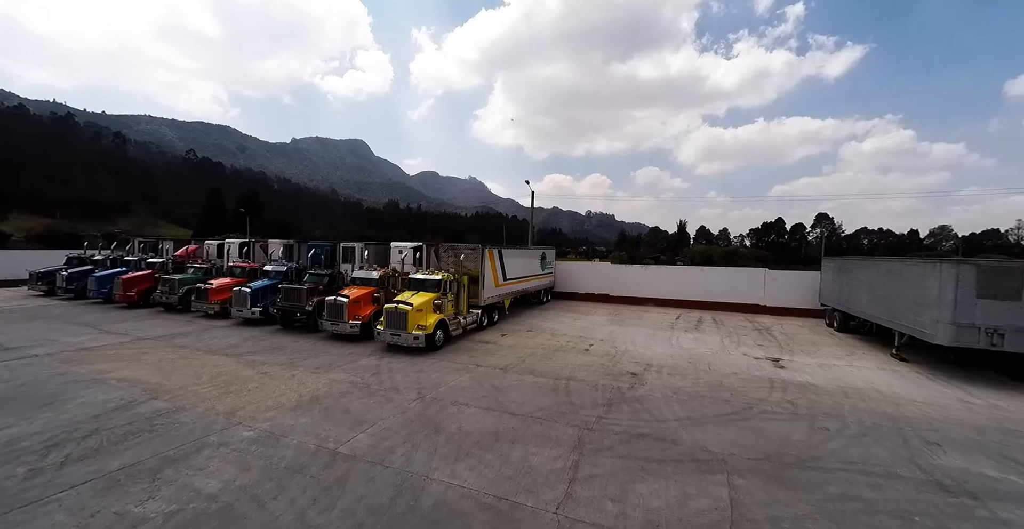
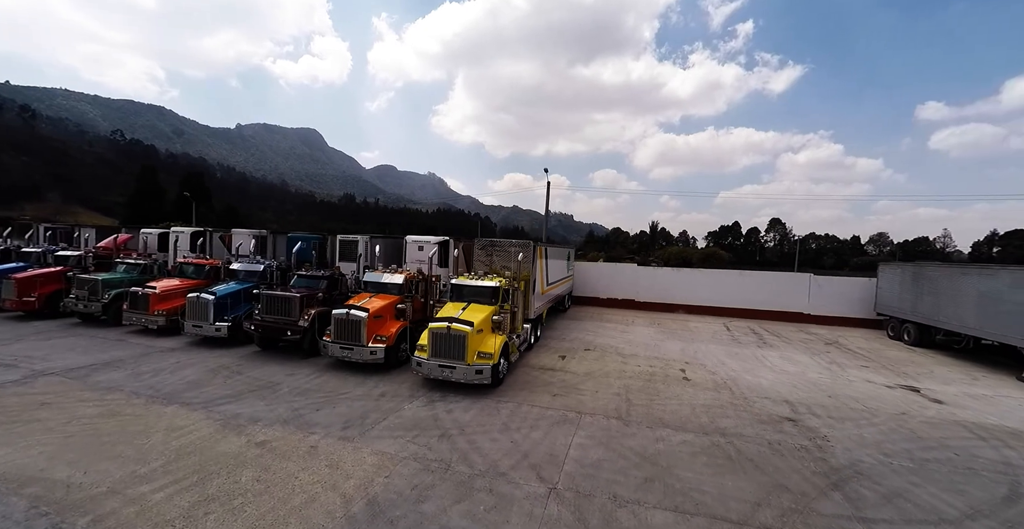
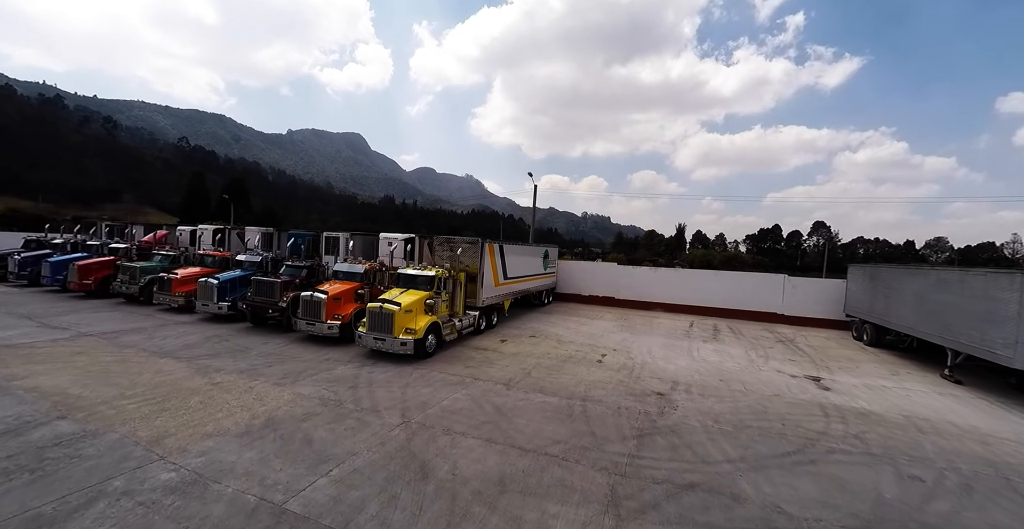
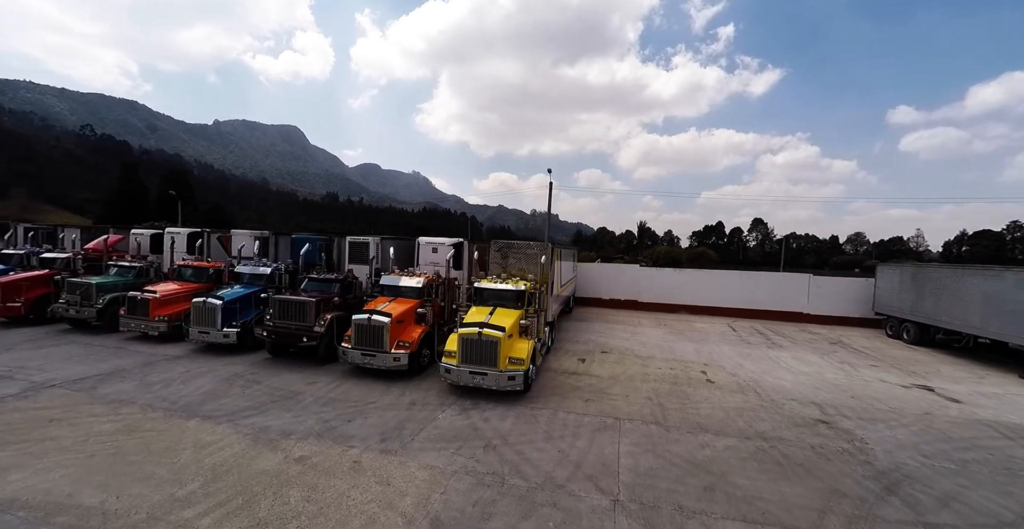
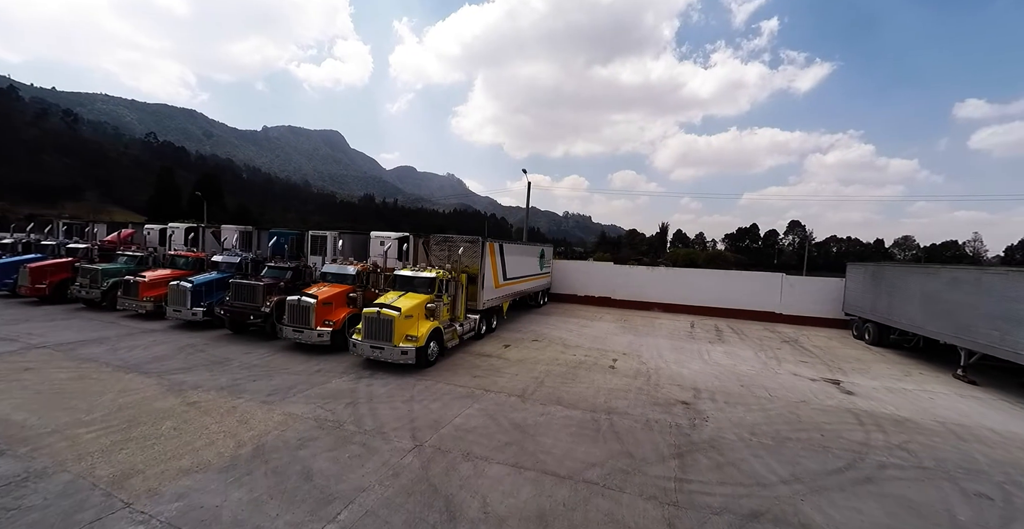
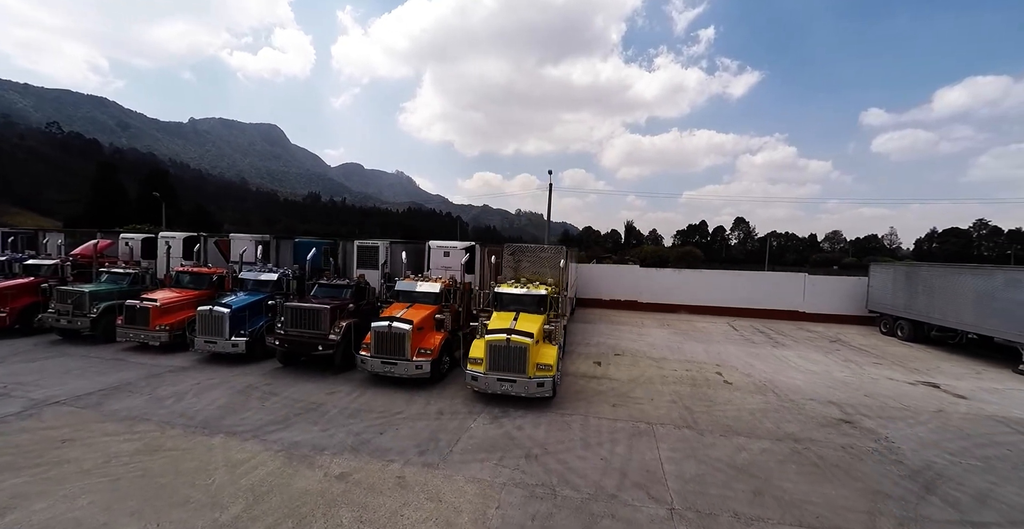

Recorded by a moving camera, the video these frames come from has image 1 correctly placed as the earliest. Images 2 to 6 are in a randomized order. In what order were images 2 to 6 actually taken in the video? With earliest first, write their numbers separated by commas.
3, 5, 2, 4, 6
